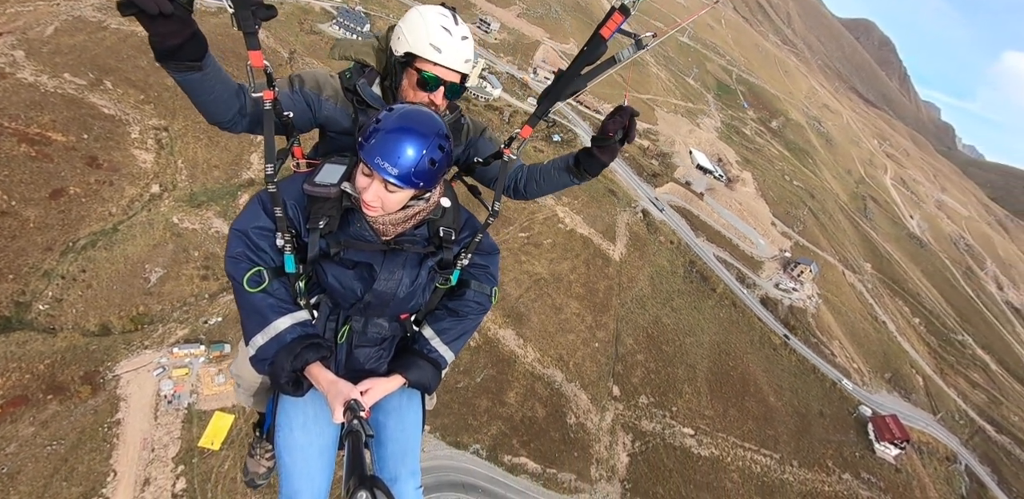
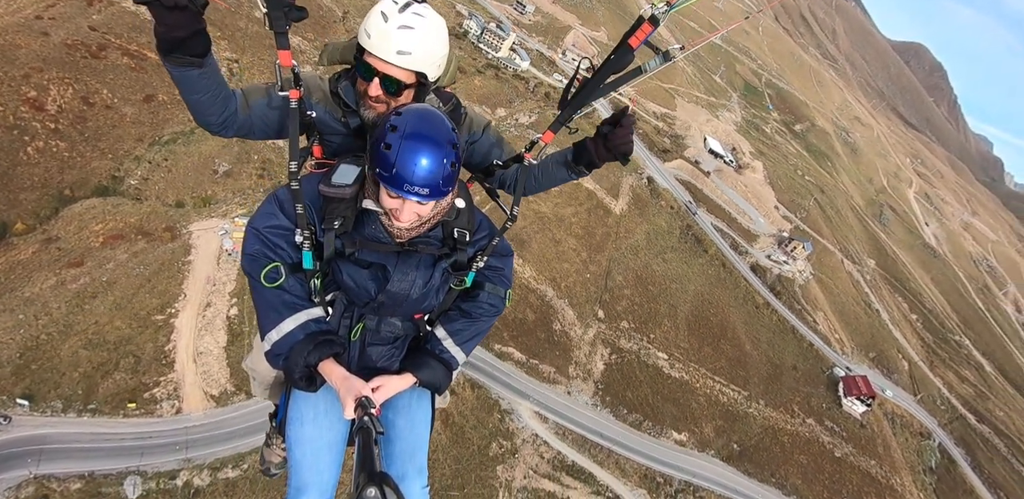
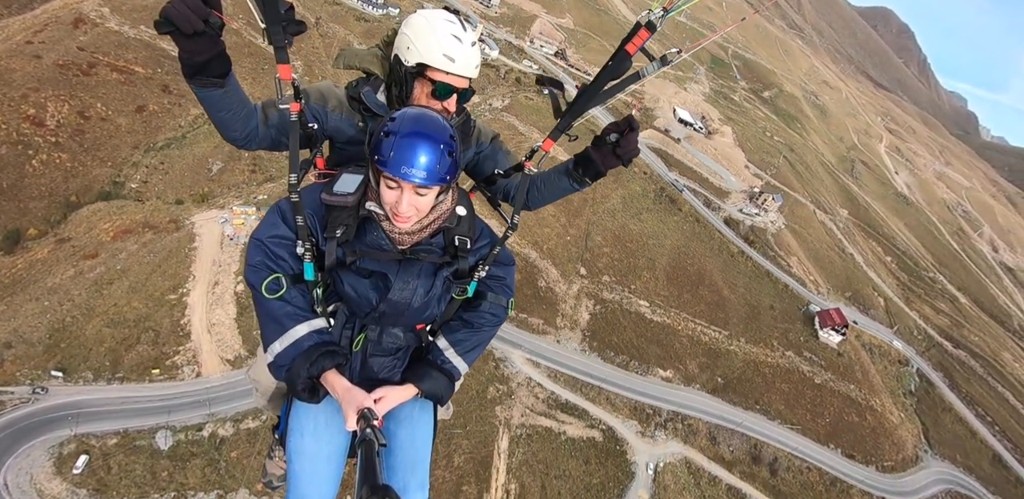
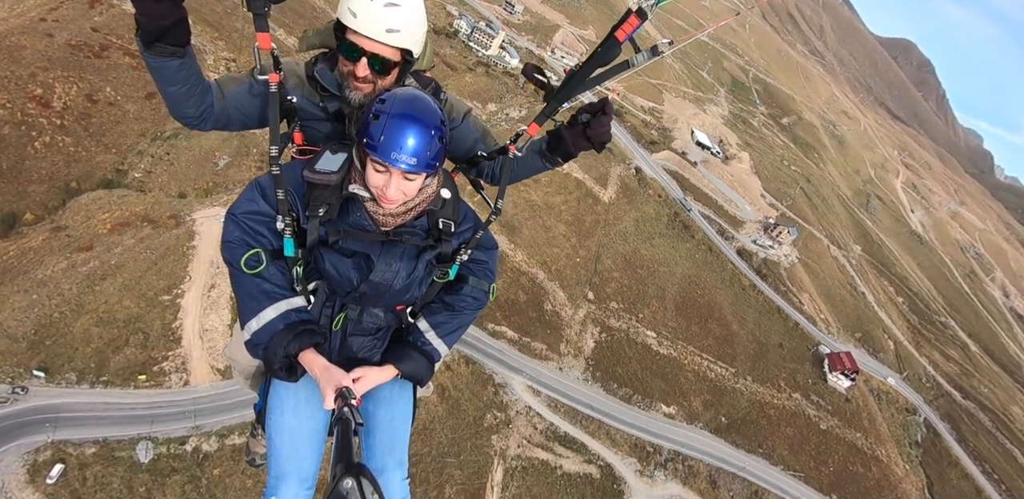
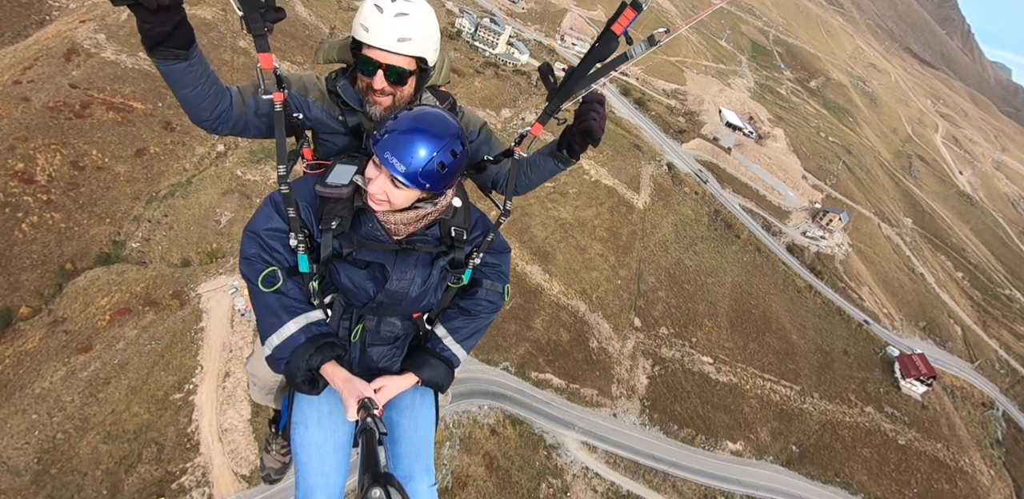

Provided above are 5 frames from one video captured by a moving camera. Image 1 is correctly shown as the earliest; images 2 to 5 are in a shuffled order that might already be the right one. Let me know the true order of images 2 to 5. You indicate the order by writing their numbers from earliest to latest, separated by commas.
5, 2, 4, 3
